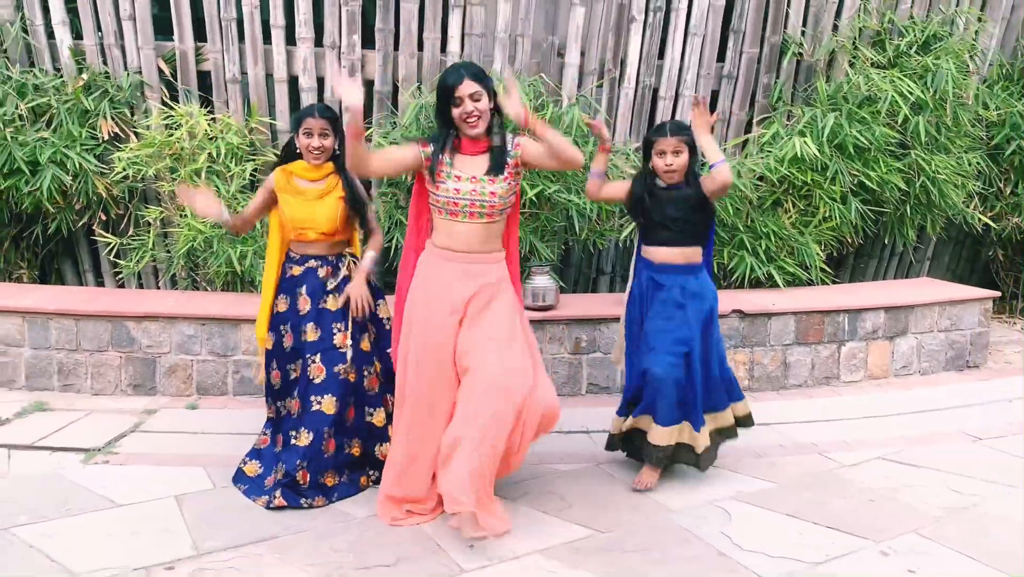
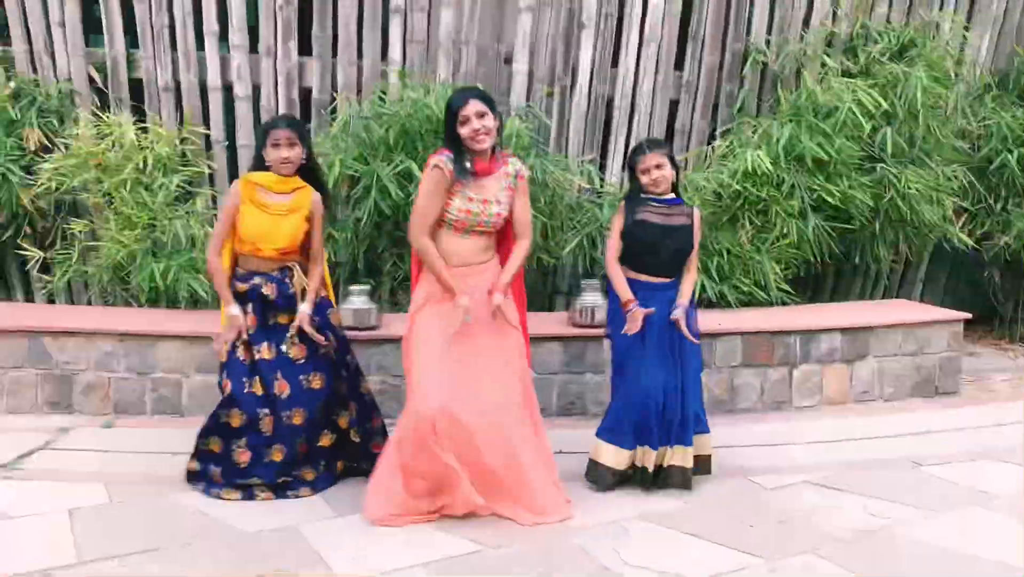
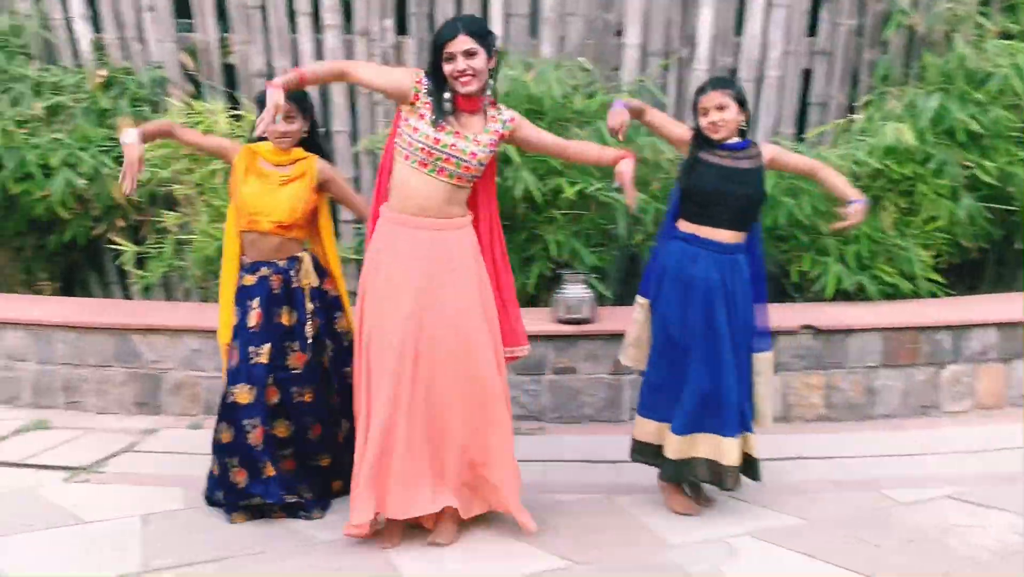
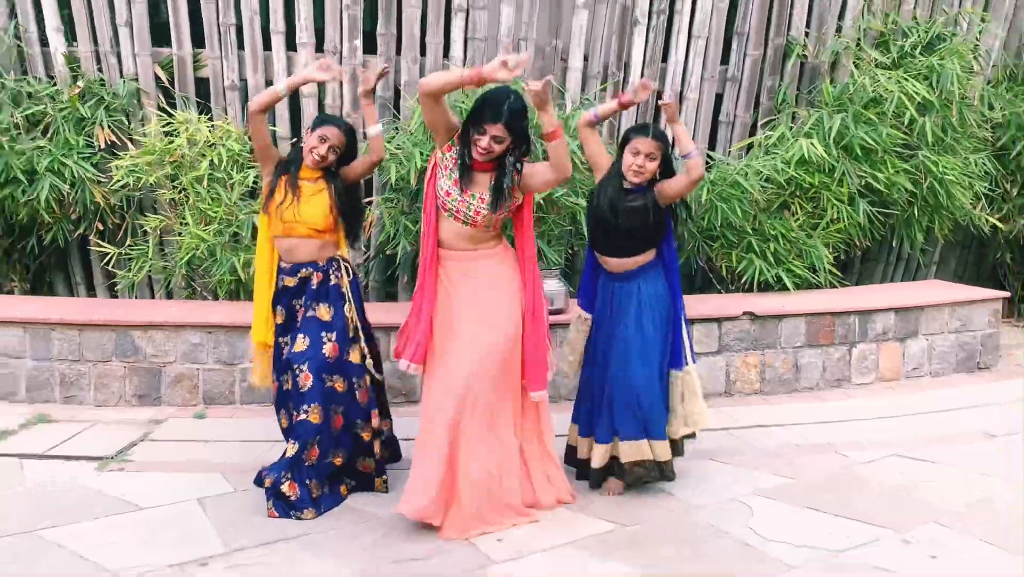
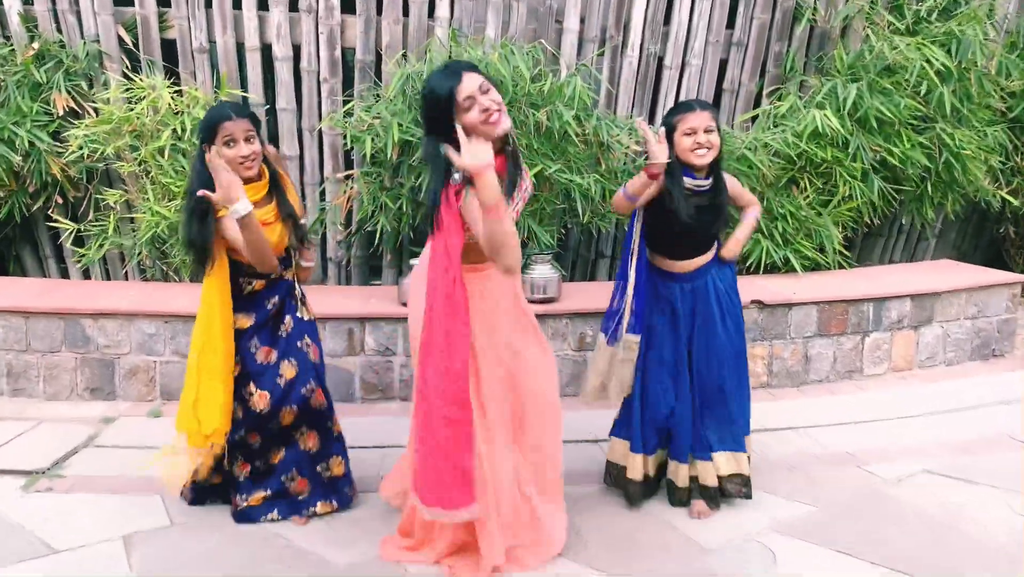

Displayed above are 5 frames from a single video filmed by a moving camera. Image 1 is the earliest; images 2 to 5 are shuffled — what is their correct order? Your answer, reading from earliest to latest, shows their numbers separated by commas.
5, 4, 2, 3
